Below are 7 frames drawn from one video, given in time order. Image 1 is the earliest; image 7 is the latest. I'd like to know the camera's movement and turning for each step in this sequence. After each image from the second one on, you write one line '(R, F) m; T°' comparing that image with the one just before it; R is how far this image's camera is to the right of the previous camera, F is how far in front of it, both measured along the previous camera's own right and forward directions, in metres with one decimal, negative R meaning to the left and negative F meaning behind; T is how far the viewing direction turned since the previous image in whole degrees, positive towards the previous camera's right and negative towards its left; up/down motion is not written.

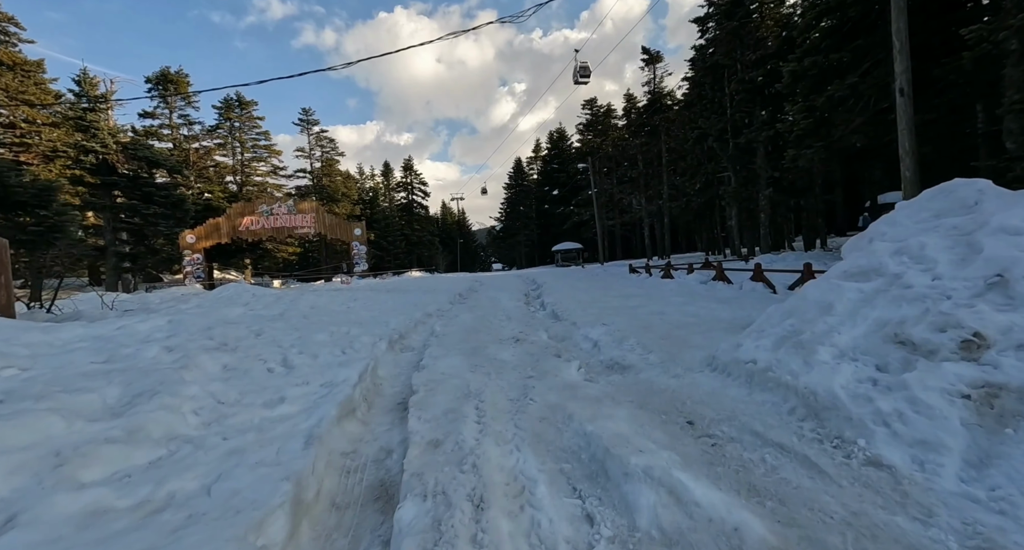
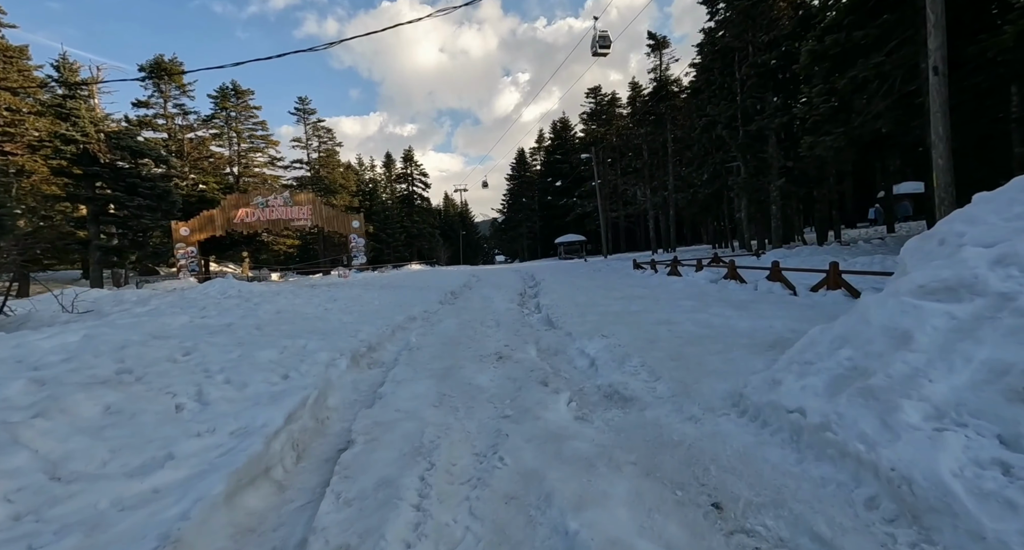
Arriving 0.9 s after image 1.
(+0.2, +1.0) m; 0°
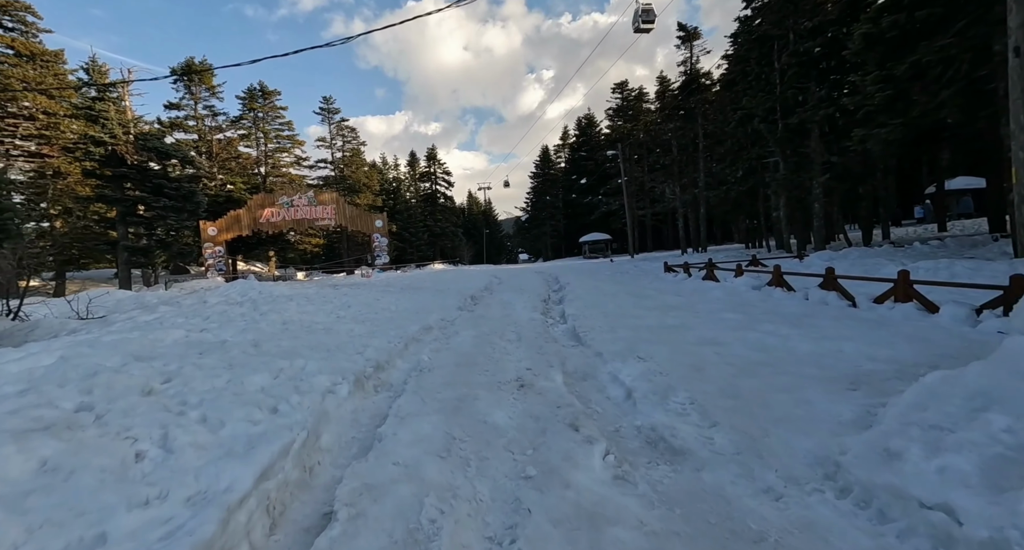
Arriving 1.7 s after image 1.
(0.0, +0.7) m; -3°
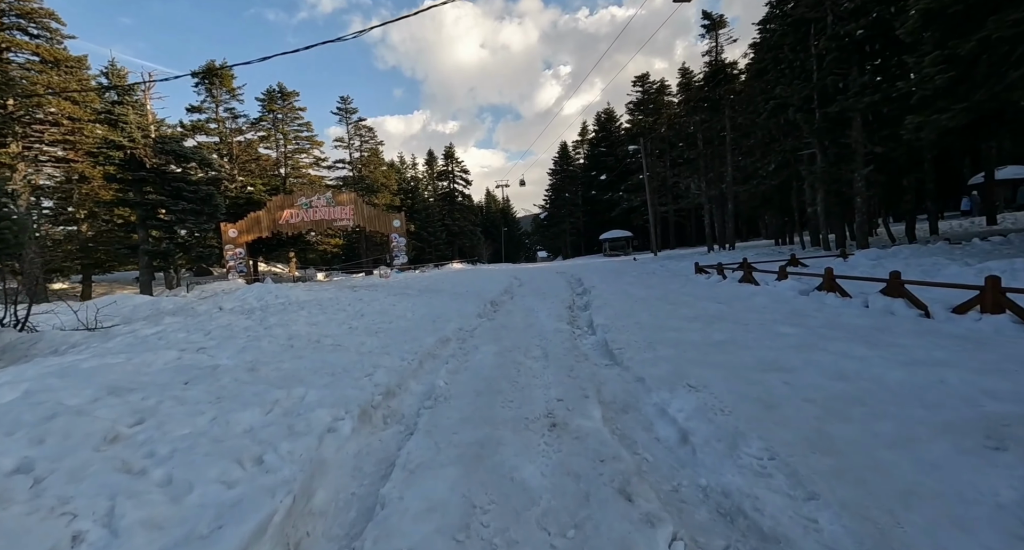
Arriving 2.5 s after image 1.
(-0.1, +0.7) m; -2°
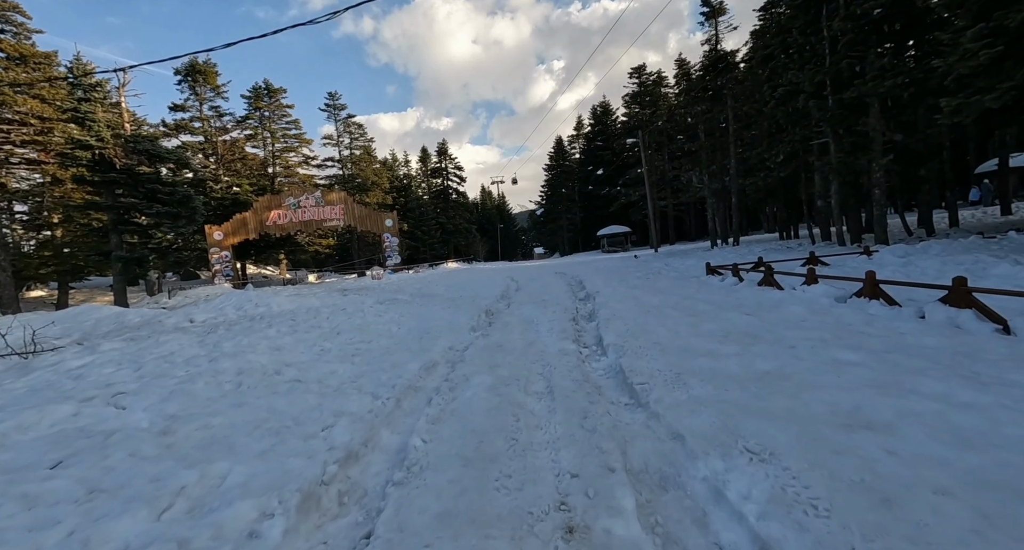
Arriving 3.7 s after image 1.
(0.0, +1.2) m; 0°
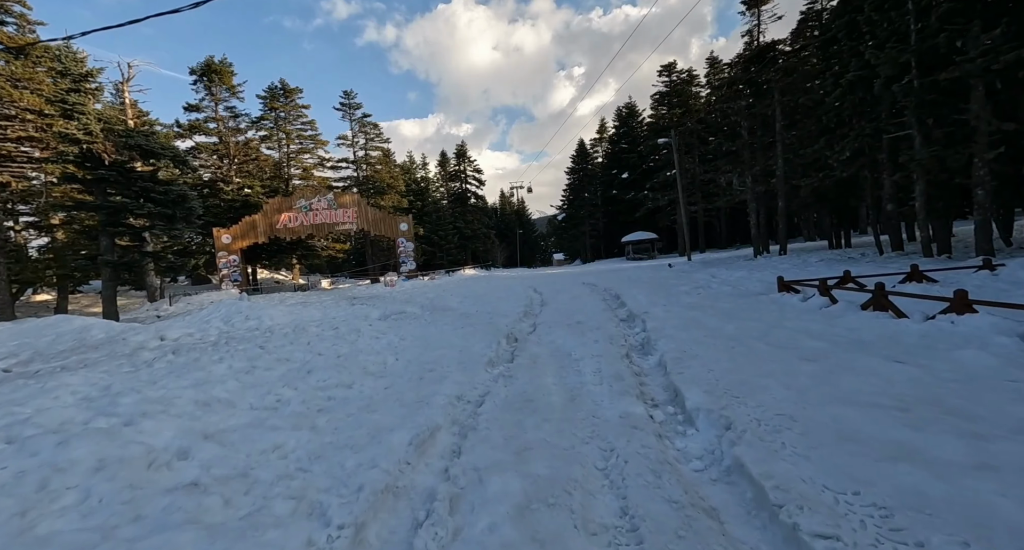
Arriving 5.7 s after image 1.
(-0.2, +2.4) m; -2°
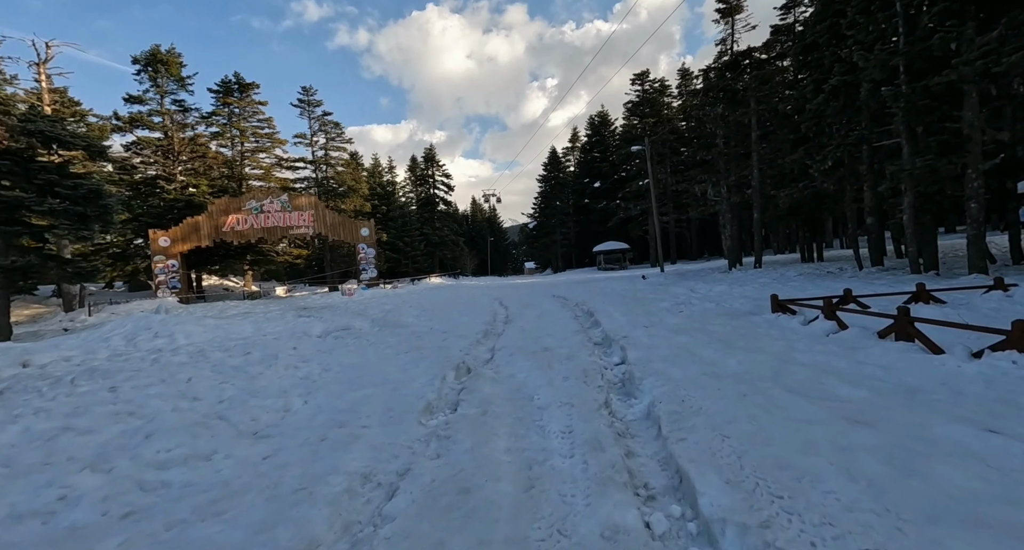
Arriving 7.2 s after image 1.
(+0.3, +1.8) m; +4°
